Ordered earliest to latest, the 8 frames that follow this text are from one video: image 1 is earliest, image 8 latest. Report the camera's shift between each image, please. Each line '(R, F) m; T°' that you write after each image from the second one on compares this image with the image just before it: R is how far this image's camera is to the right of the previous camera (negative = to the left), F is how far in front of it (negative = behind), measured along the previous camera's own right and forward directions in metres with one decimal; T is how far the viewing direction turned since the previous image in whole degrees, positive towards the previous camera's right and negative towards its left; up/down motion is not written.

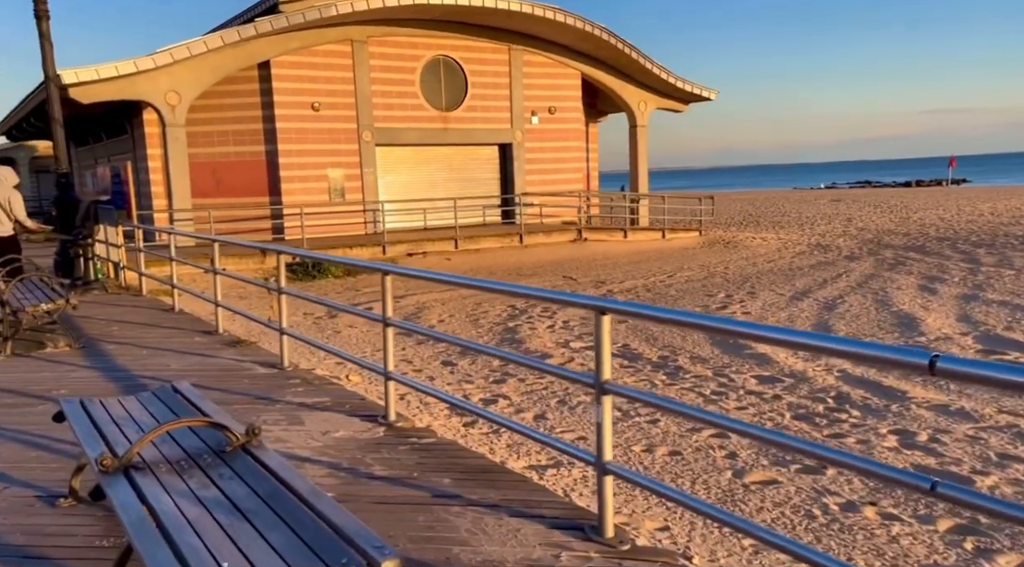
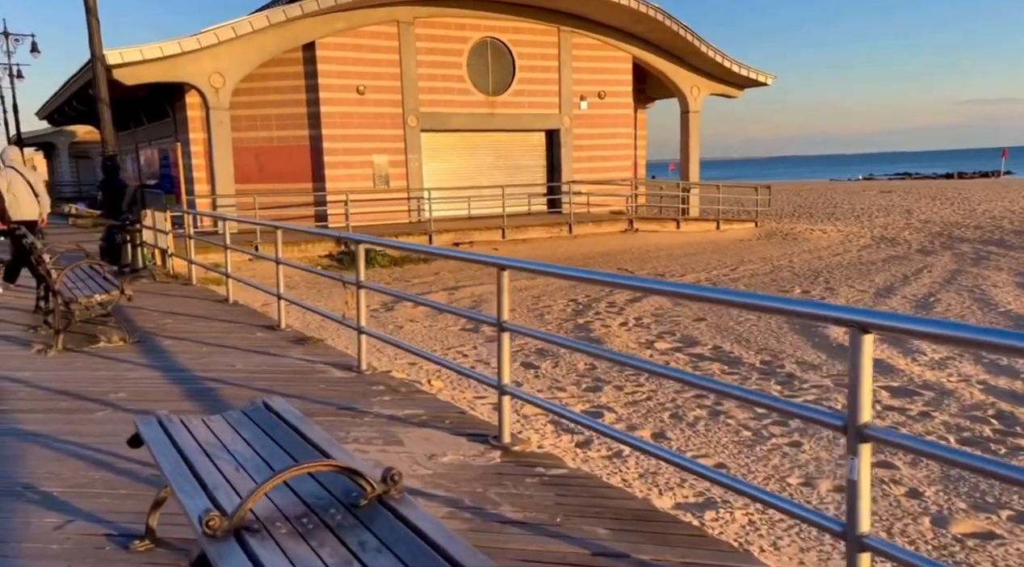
(-0.4, +0.6) m; -2°
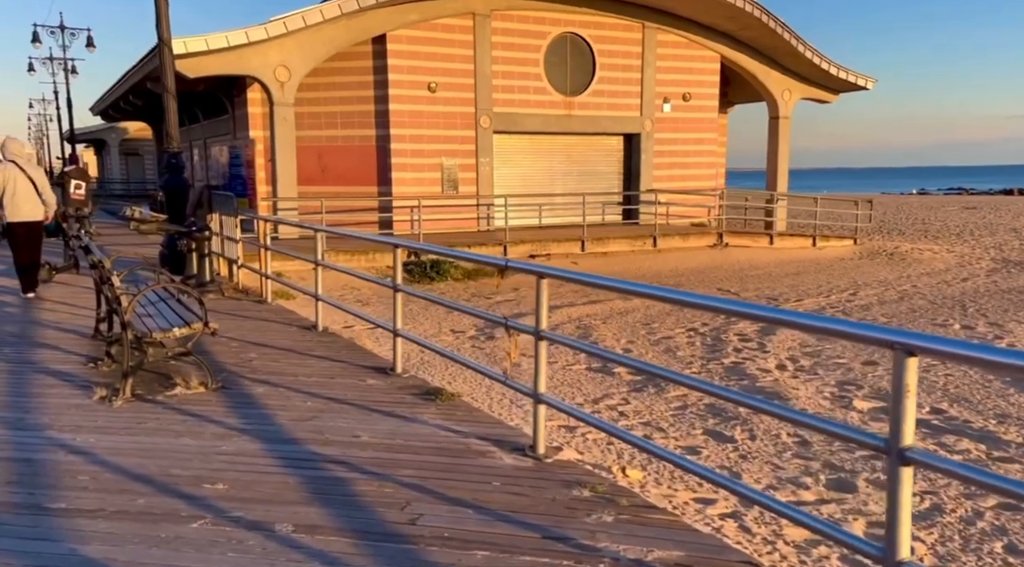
(-0.8, +1.3) m; -2°
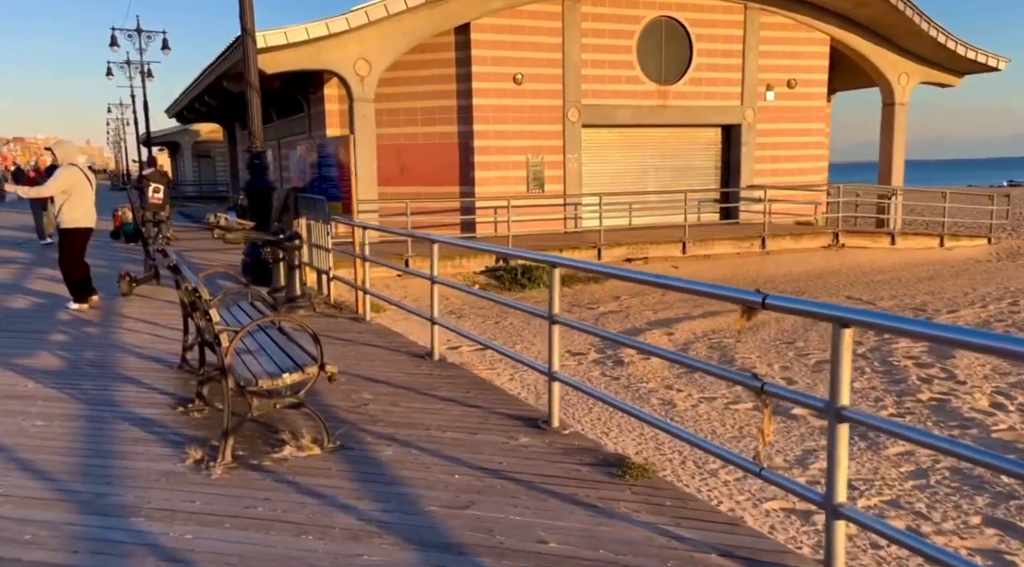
(-0.6, +1.1) m; -4°
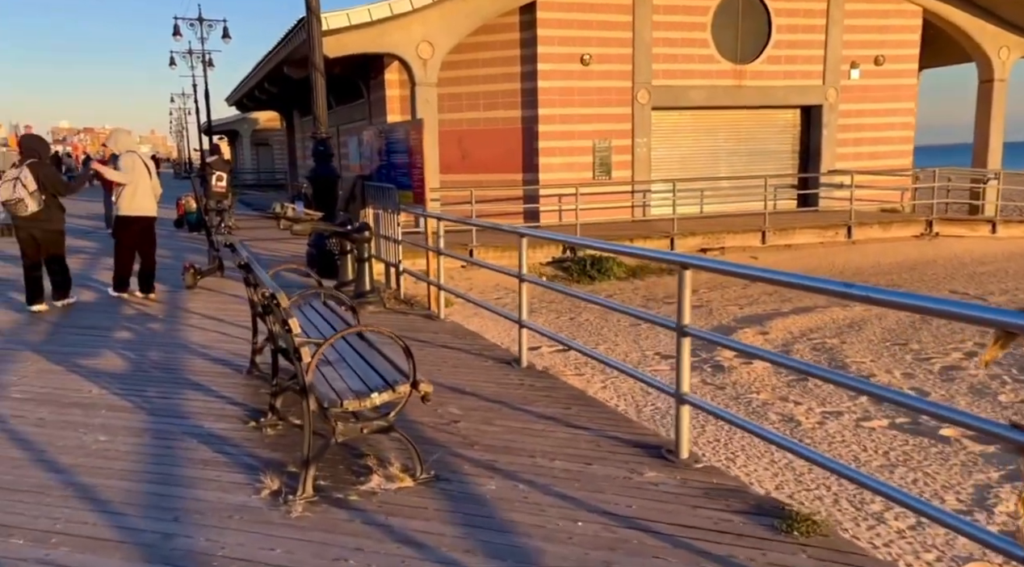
(-0.3, +0.6) m; -3°
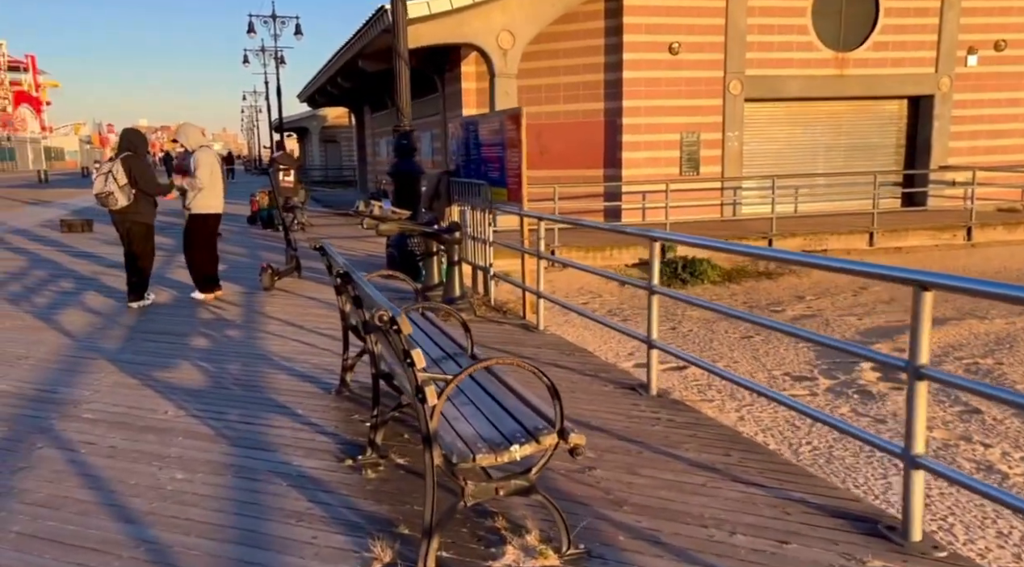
(-0.4, +0.8) m; -4°
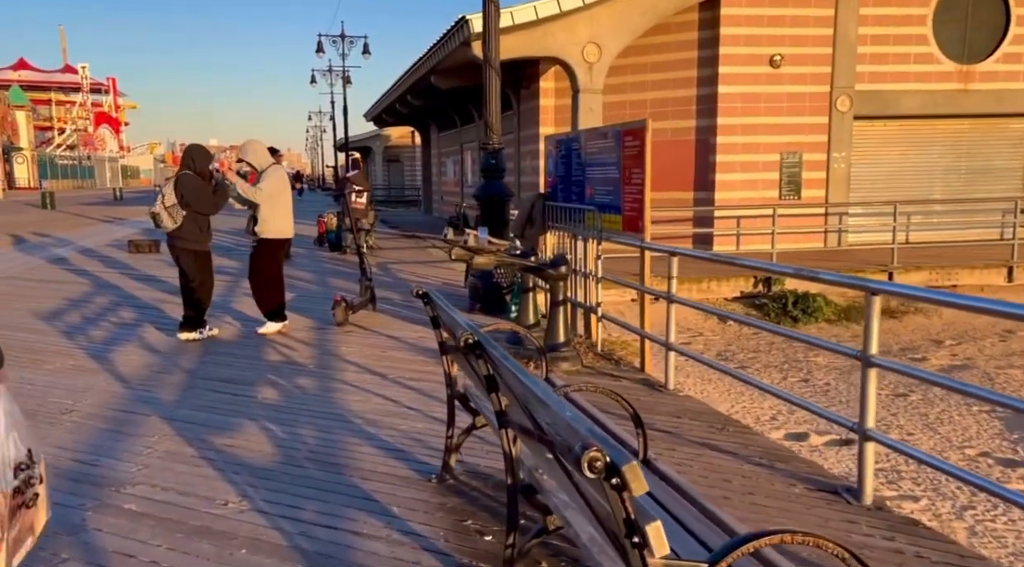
(-0.5, +1.2) m; -4°
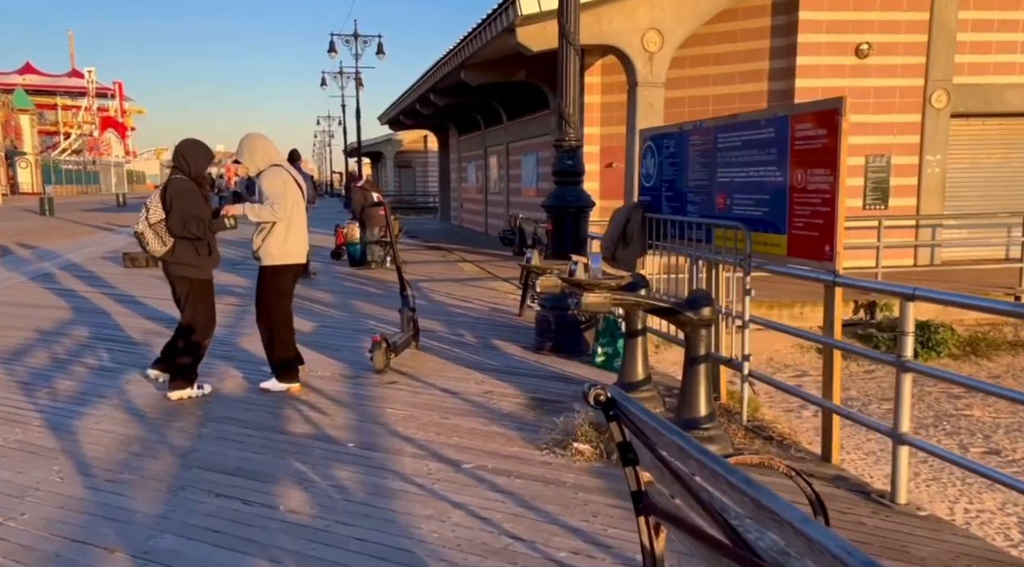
(-0.7, +2.1) m; 0°
